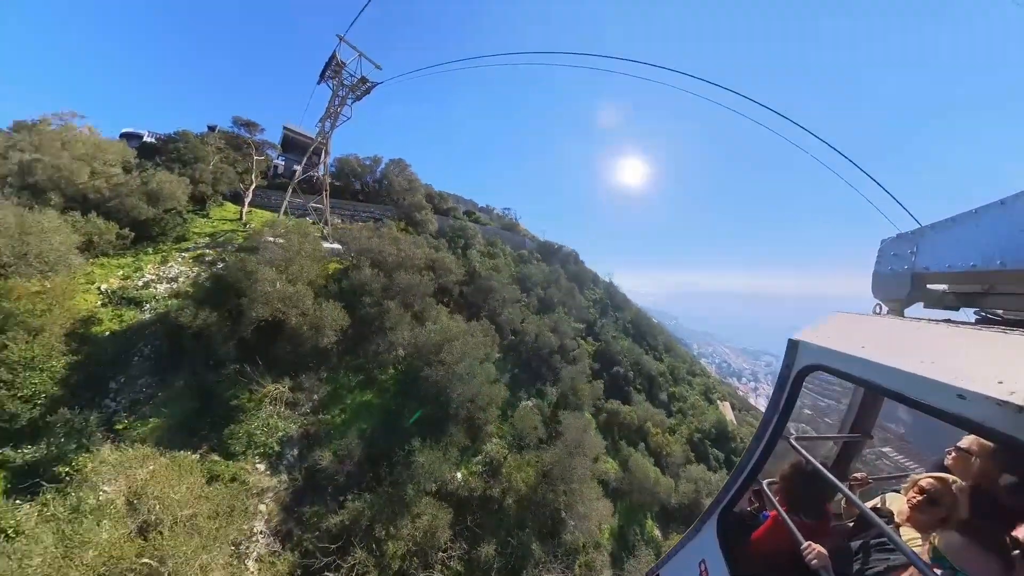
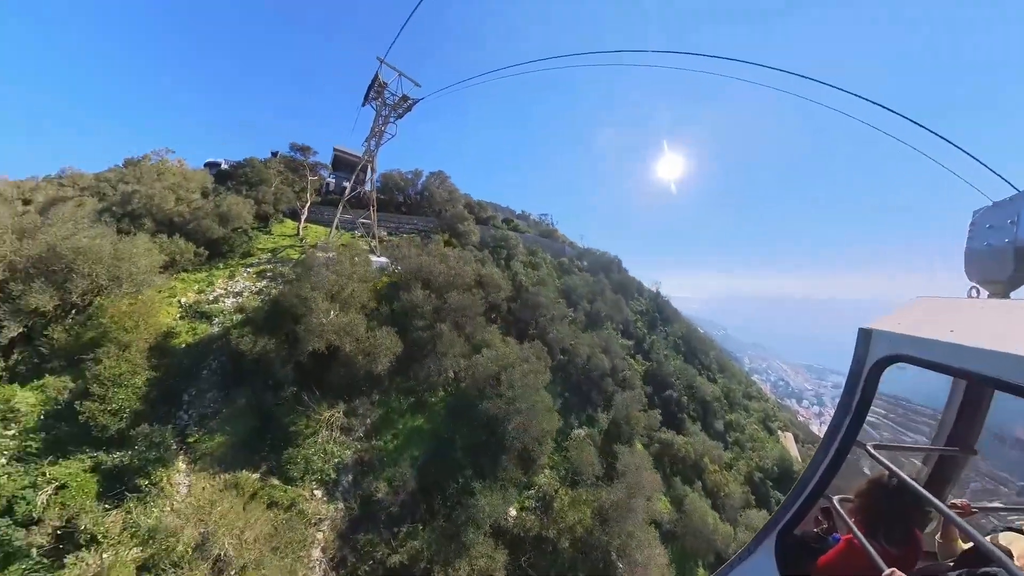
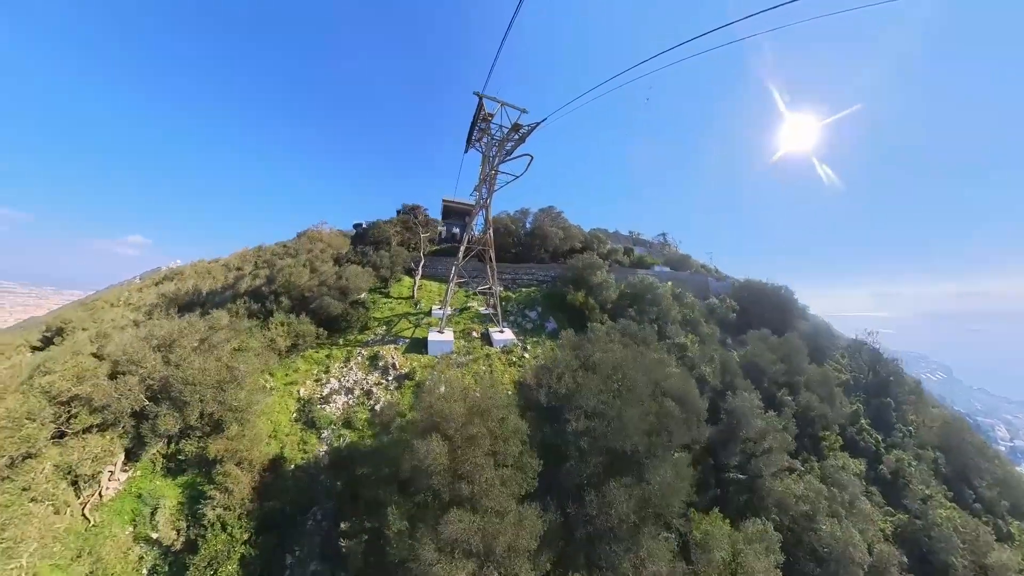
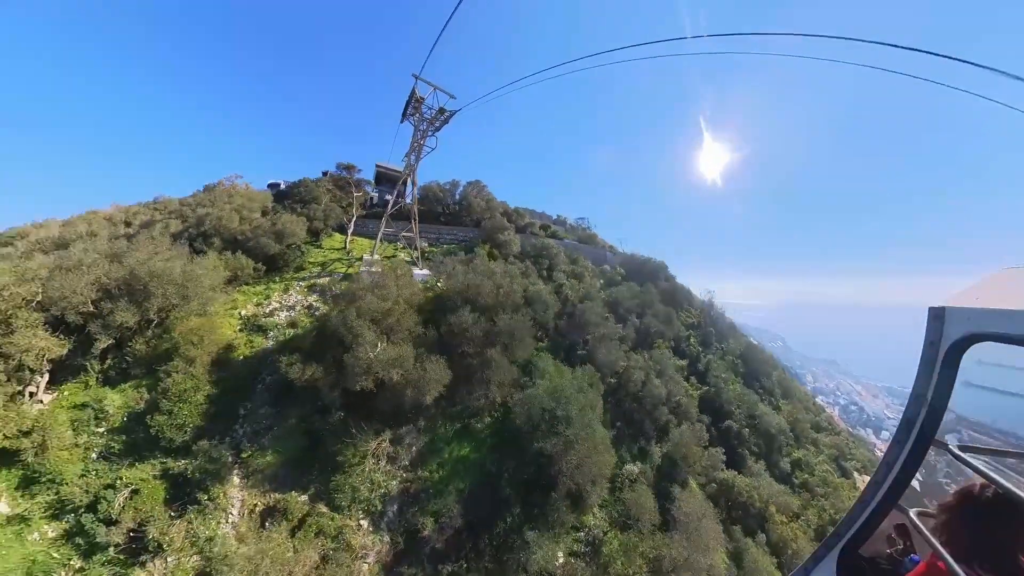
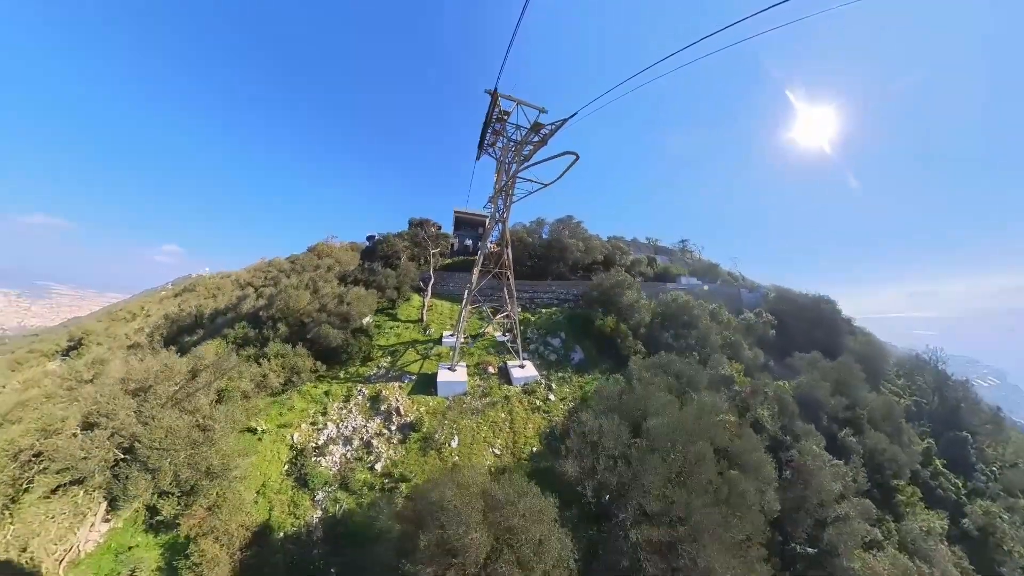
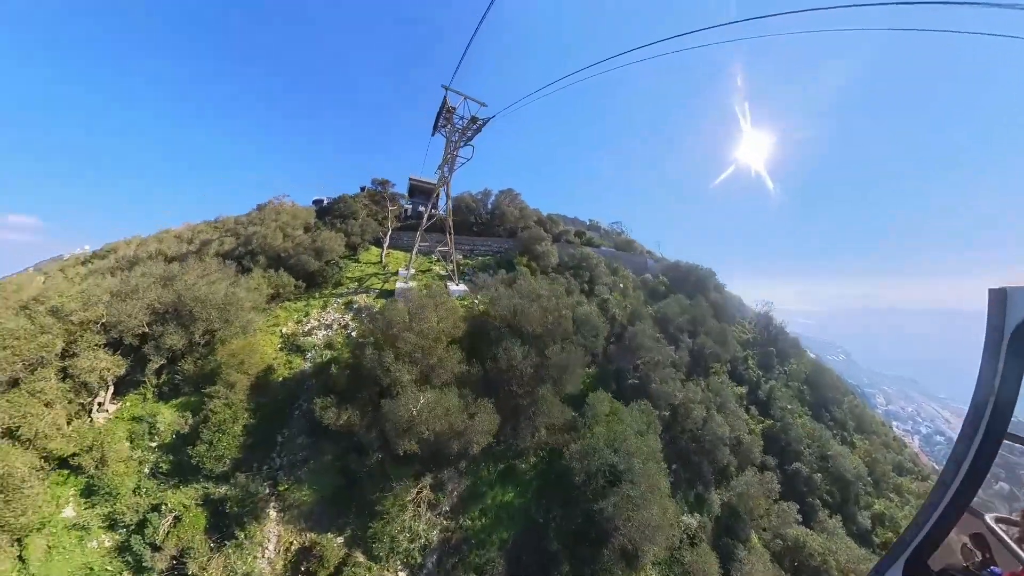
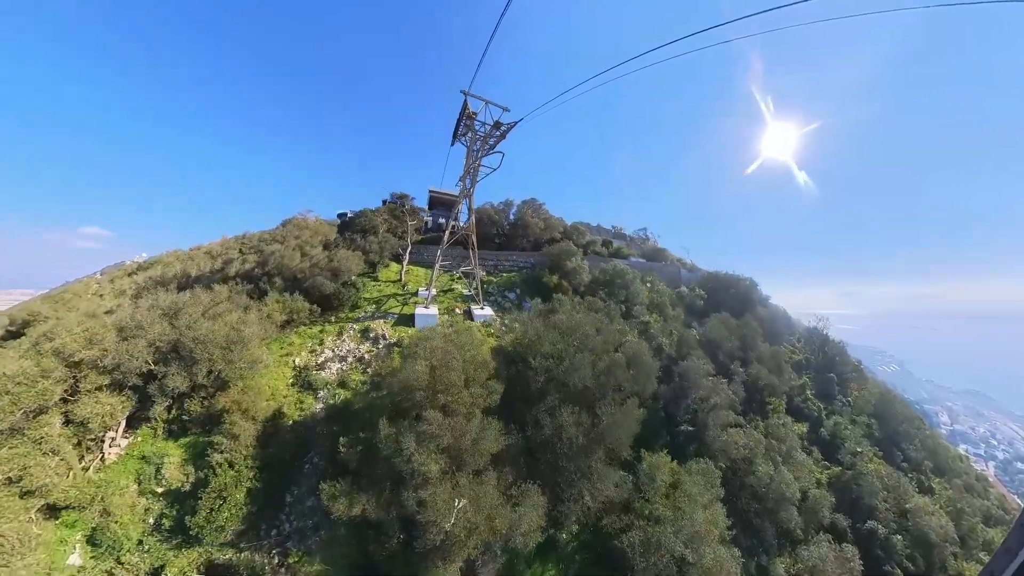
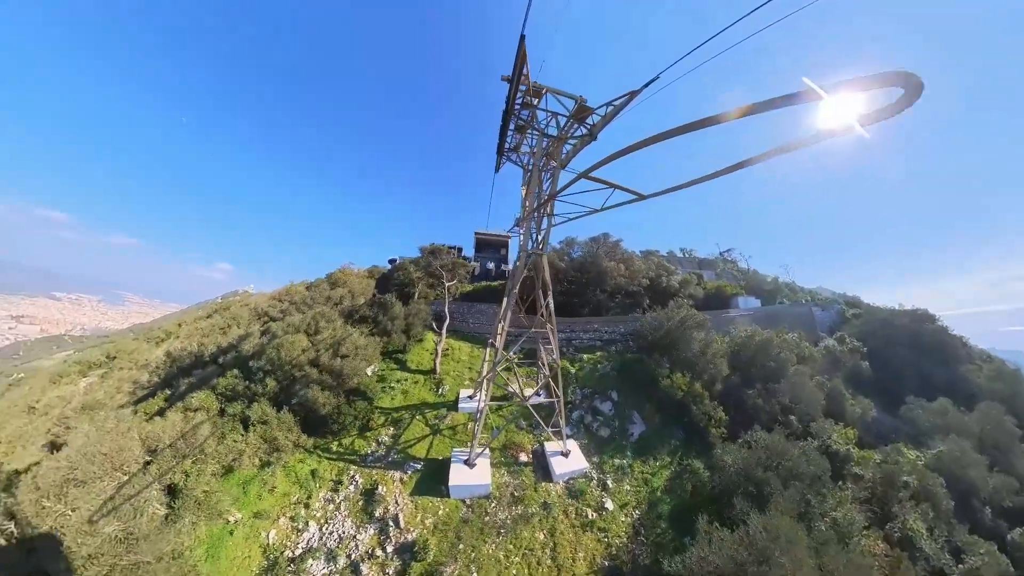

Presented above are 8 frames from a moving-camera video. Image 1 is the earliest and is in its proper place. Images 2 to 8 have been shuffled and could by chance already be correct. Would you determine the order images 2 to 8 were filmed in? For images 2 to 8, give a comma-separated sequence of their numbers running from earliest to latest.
2, 4, 6, 7, 3, 5, 8
